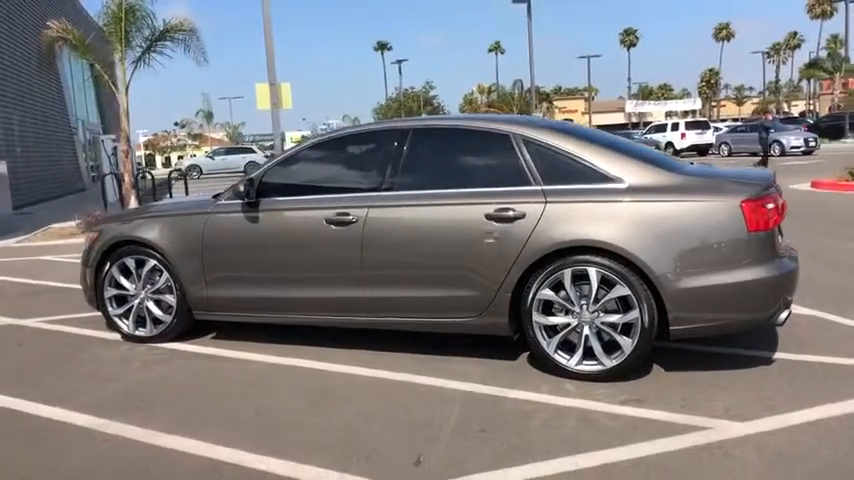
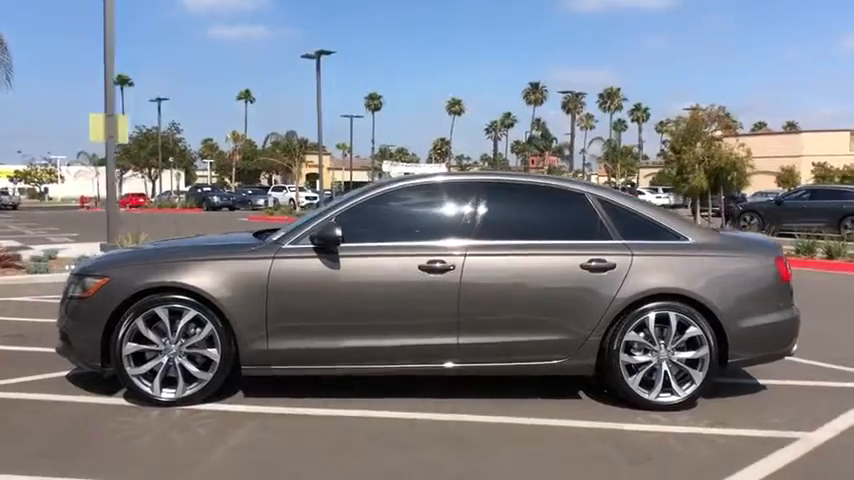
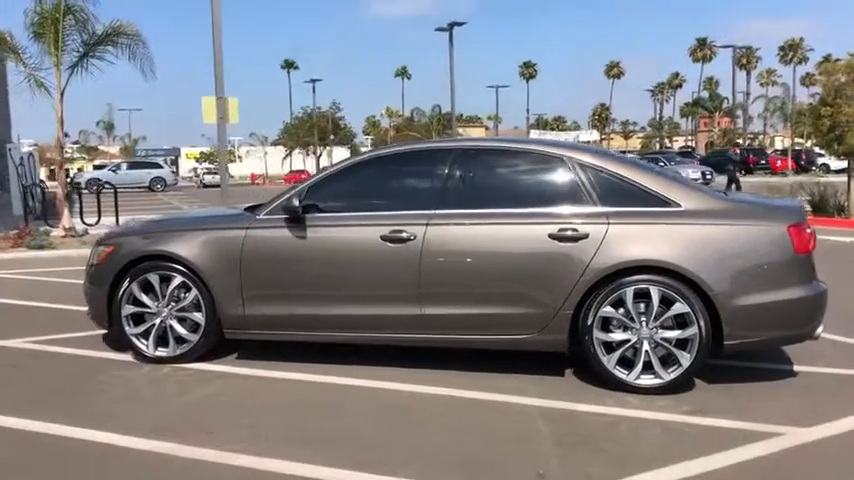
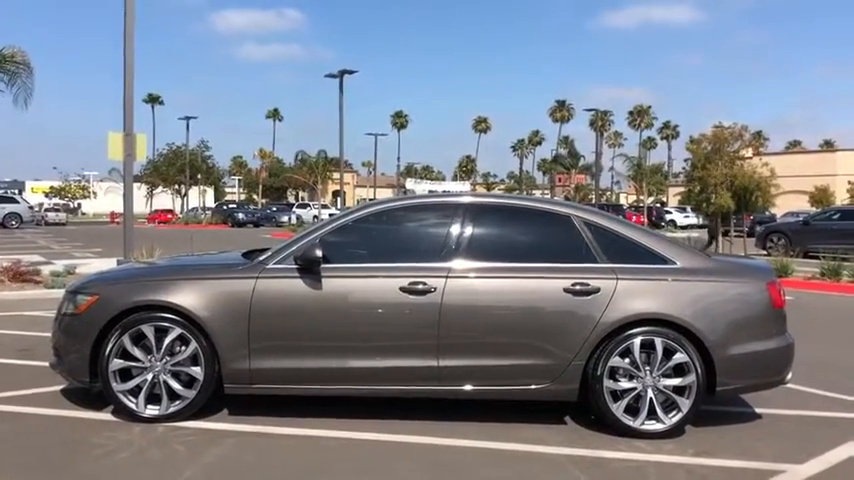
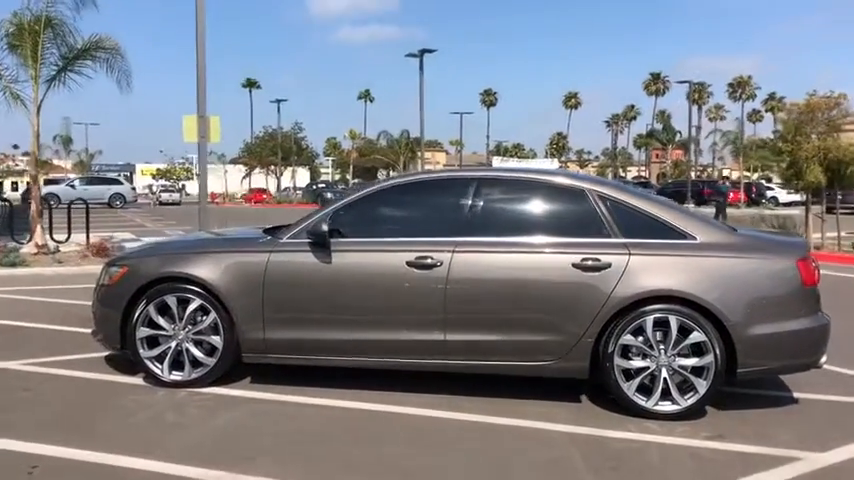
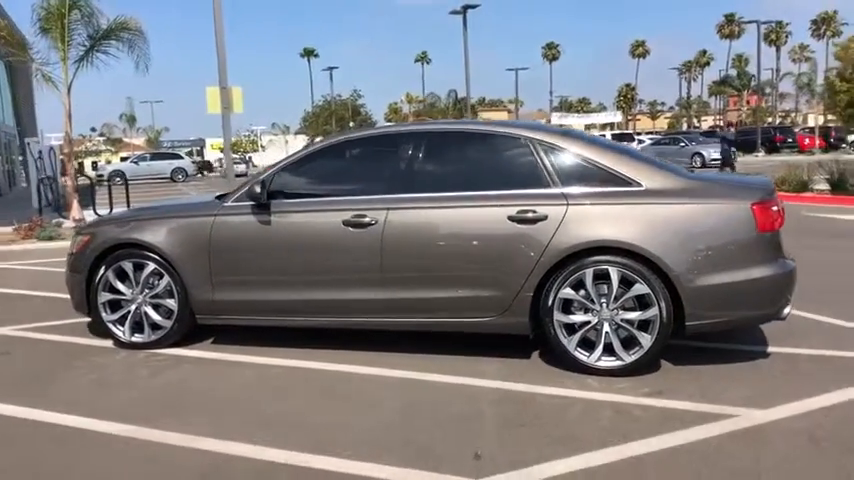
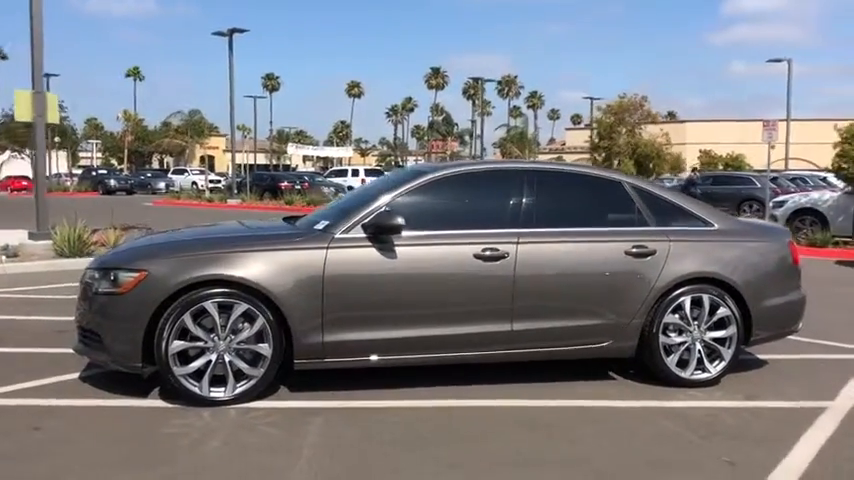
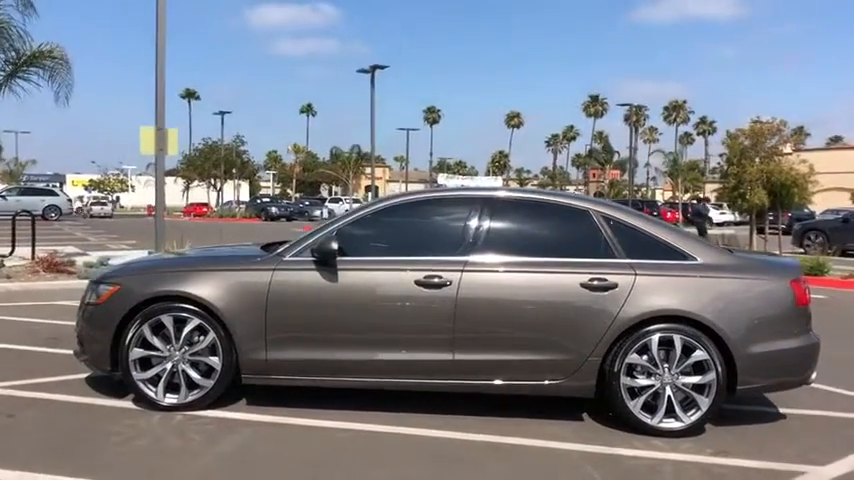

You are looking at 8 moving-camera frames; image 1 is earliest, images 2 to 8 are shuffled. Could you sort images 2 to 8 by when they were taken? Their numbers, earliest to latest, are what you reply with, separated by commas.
6, 3, 5, 8, 4, 2, 7
